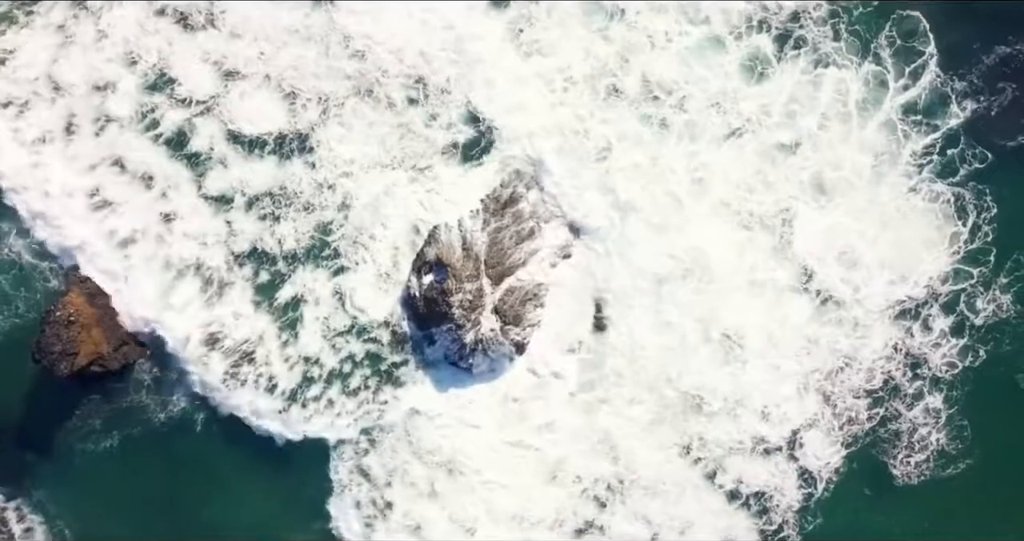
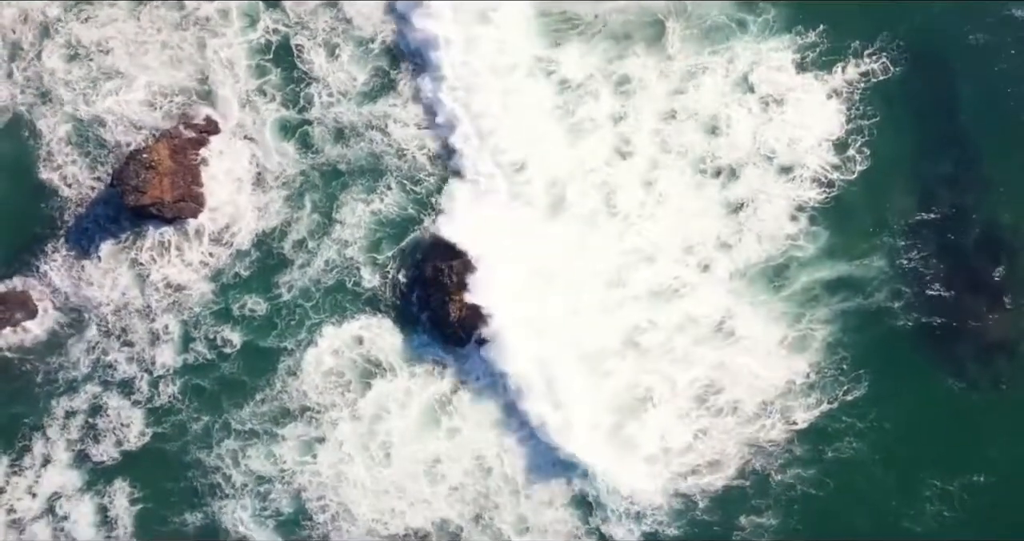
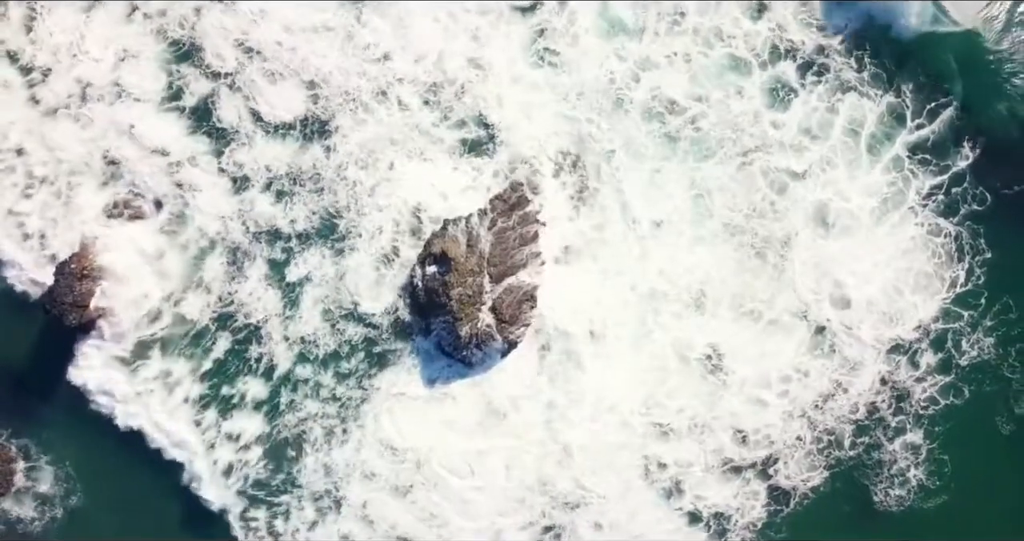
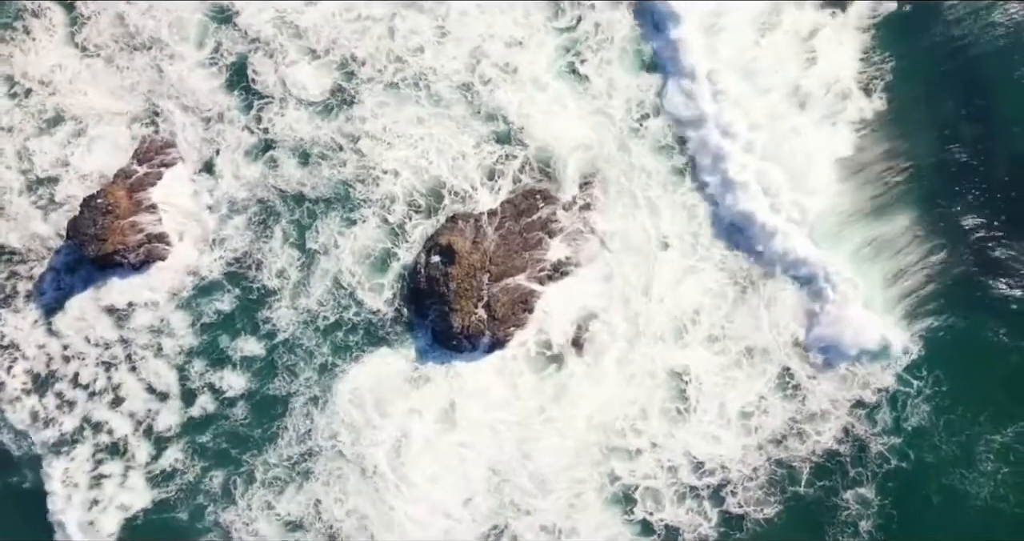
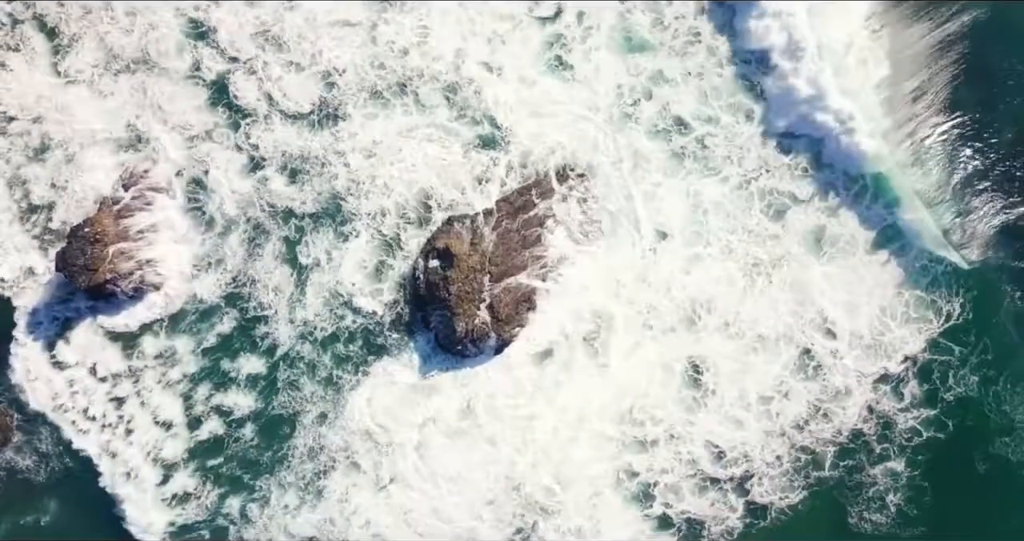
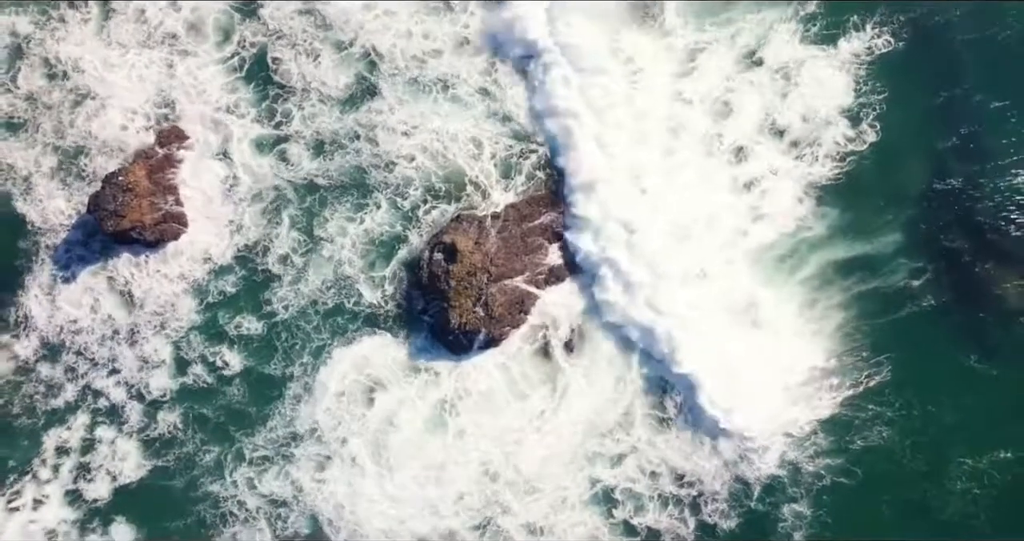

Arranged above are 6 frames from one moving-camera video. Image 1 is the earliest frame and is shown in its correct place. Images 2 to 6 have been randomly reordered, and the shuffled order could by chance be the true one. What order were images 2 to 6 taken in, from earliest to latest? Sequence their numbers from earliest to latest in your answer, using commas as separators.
3, 5, 4, 6, 2
